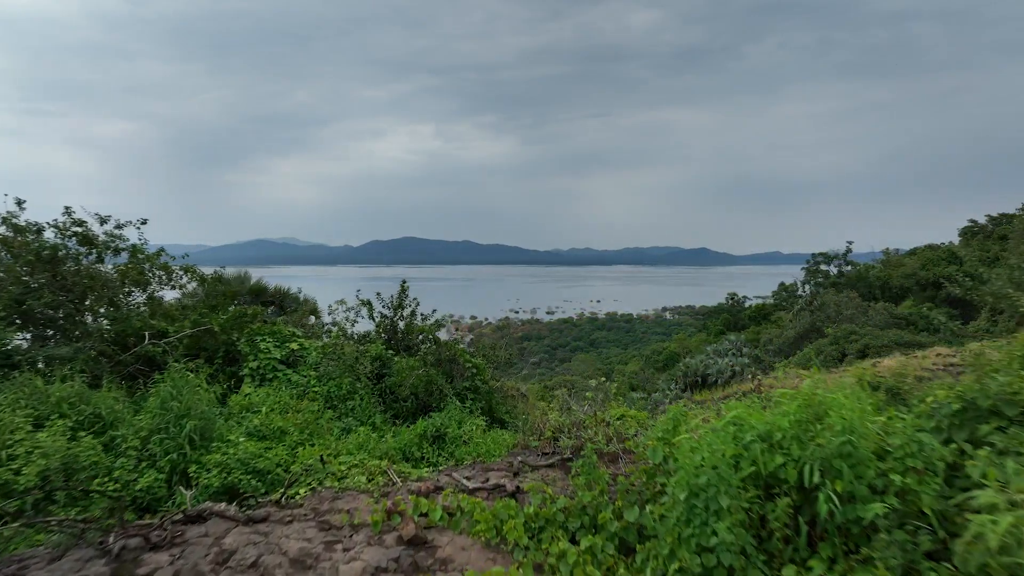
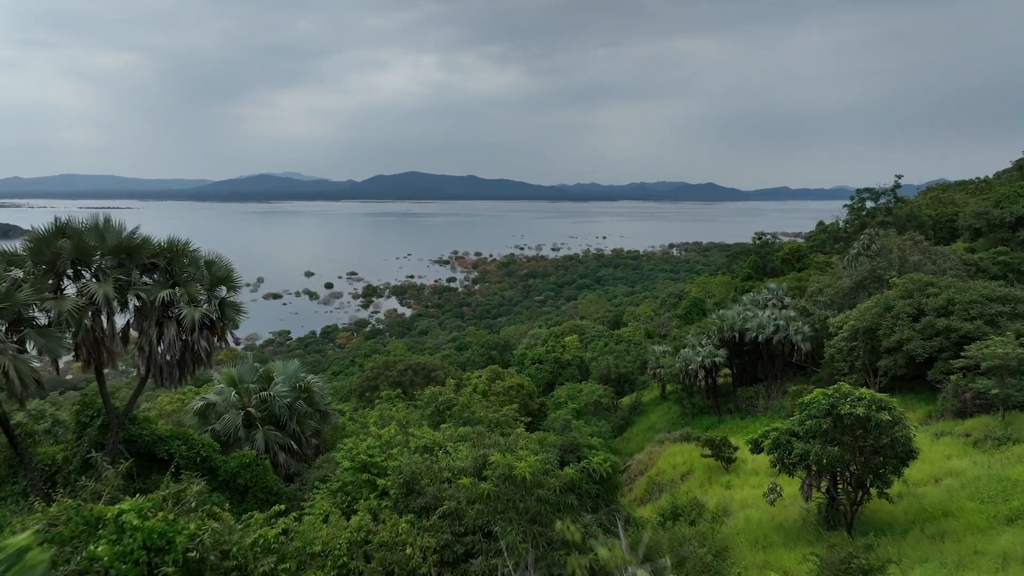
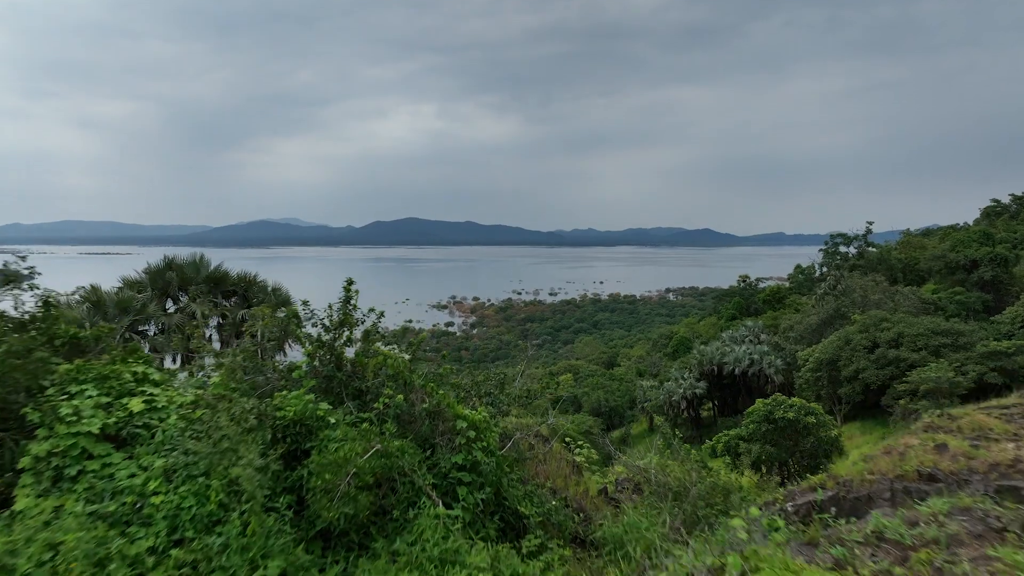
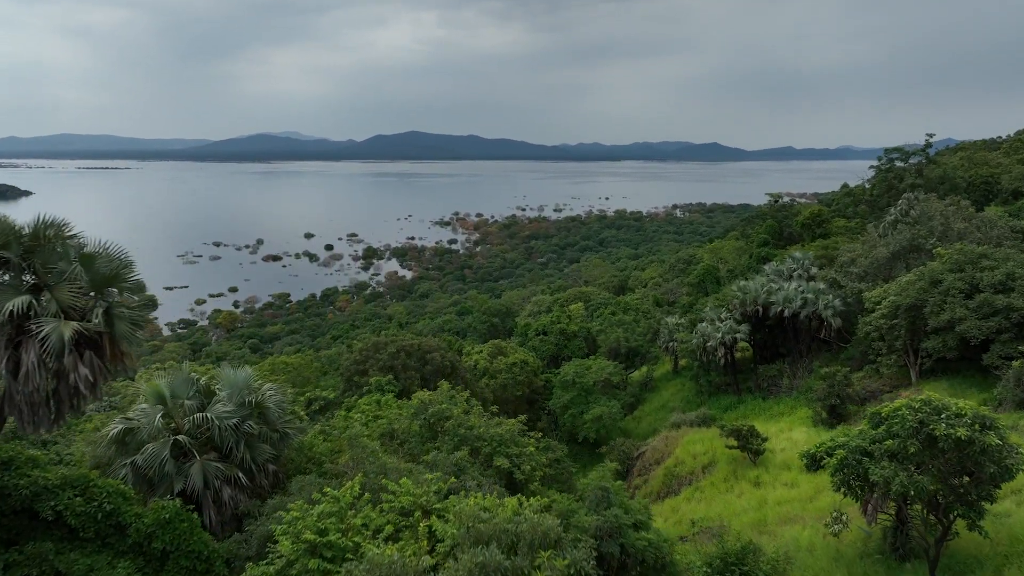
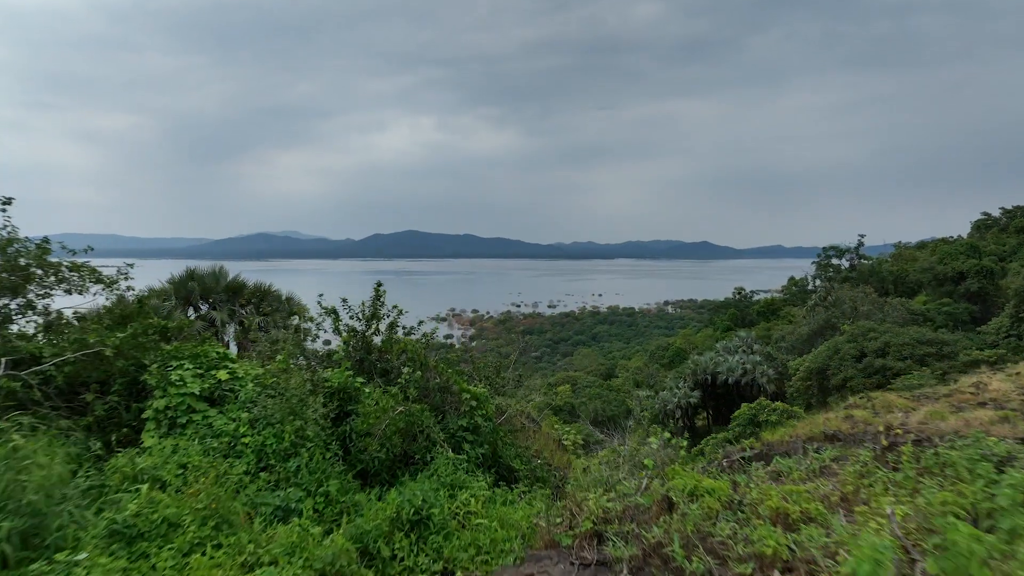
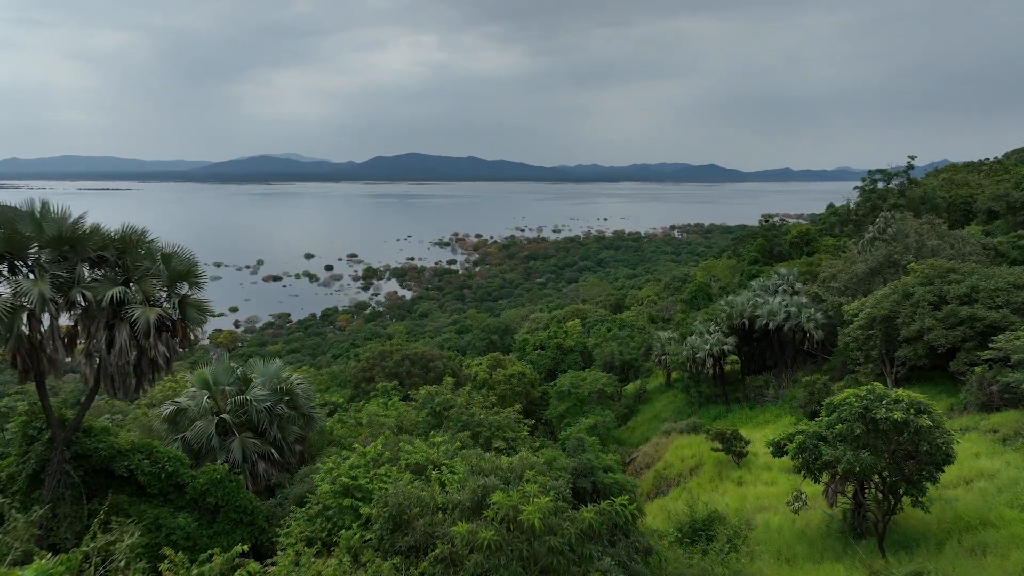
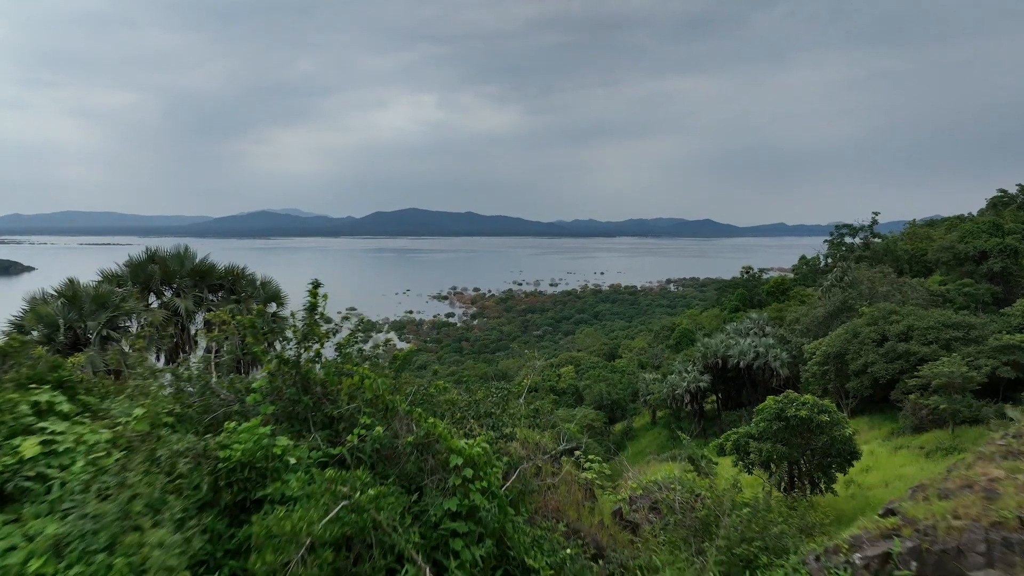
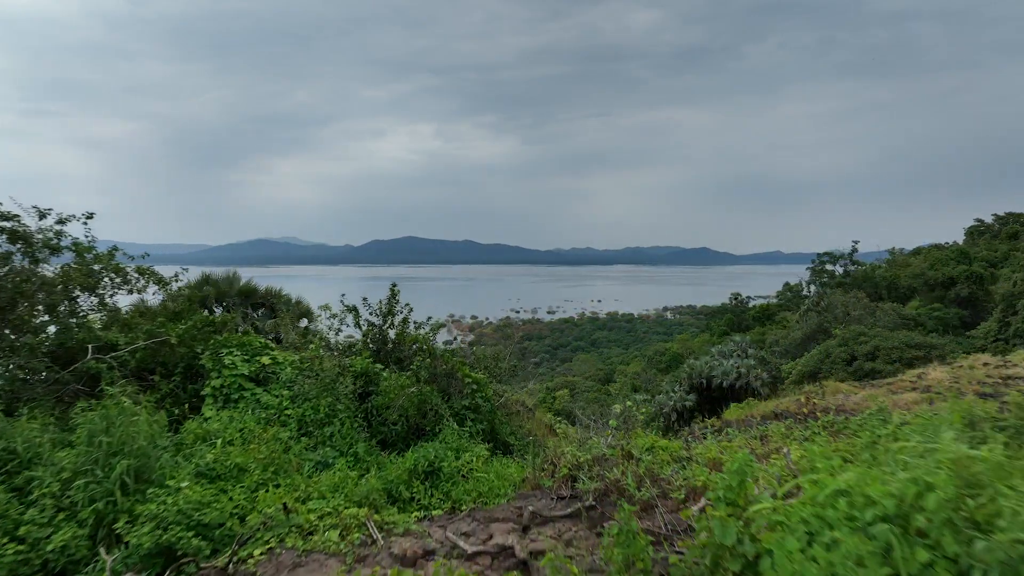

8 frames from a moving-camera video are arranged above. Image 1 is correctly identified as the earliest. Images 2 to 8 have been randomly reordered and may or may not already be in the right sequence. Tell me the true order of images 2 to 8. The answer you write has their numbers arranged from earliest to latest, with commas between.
8, 5, 3, 7, 2, 6, 4
